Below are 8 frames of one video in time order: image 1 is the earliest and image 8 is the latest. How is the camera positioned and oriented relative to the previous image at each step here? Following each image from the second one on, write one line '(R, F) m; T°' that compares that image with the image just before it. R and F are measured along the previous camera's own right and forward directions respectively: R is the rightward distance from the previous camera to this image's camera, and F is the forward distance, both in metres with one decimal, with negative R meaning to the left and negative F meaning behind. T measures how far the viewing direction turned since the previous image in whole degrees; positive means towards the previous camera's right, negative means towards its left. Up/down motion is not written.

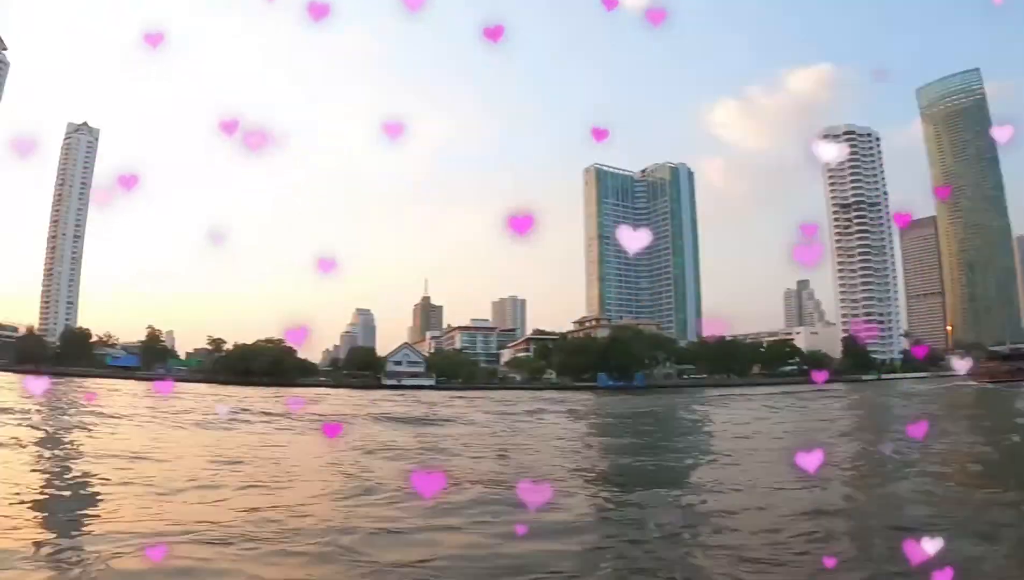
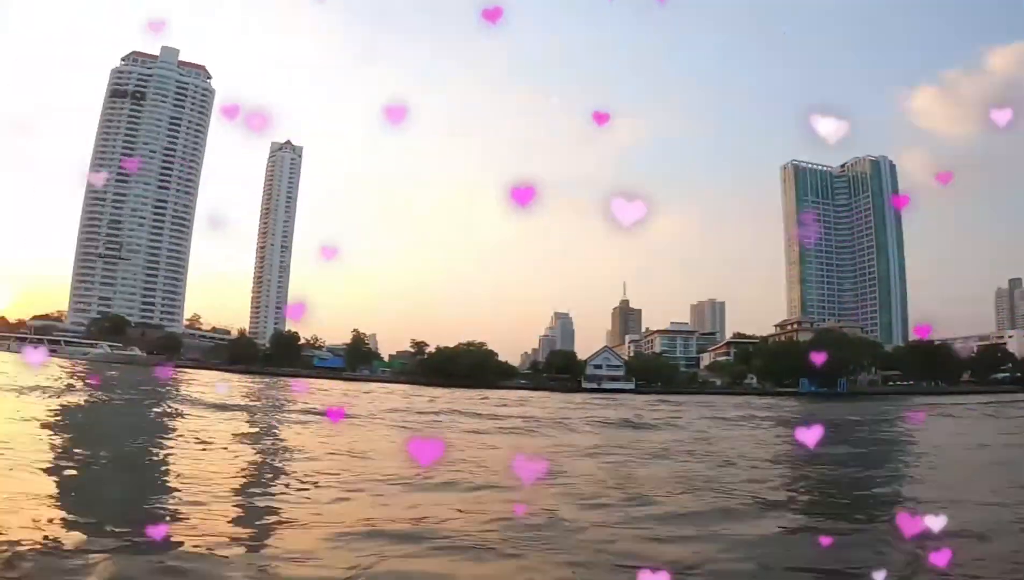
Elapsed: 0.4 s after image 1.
(-2.1, +3.8) m; -14°
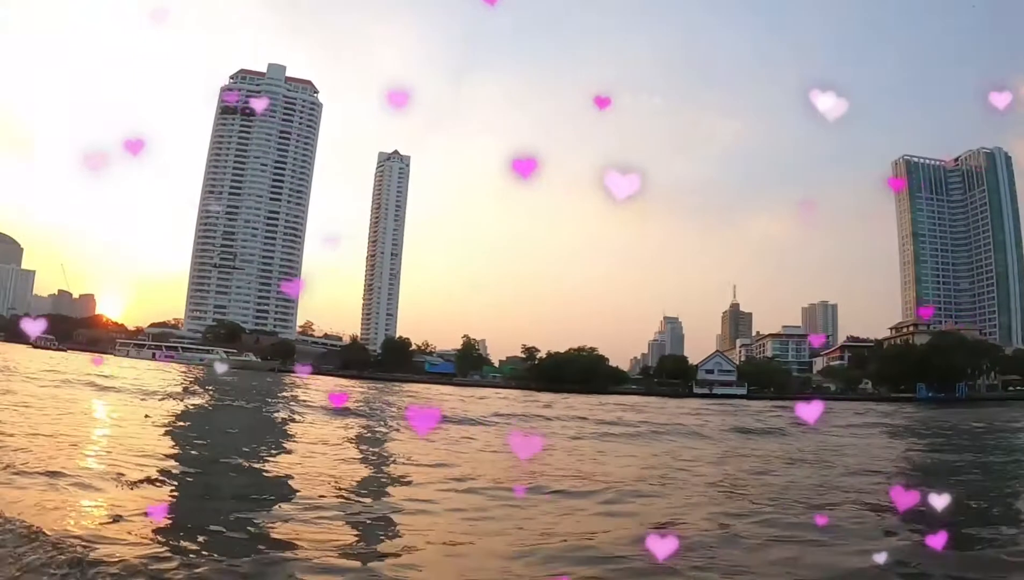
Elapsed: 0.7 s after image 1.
(+1.1, +0.3) m; -8°
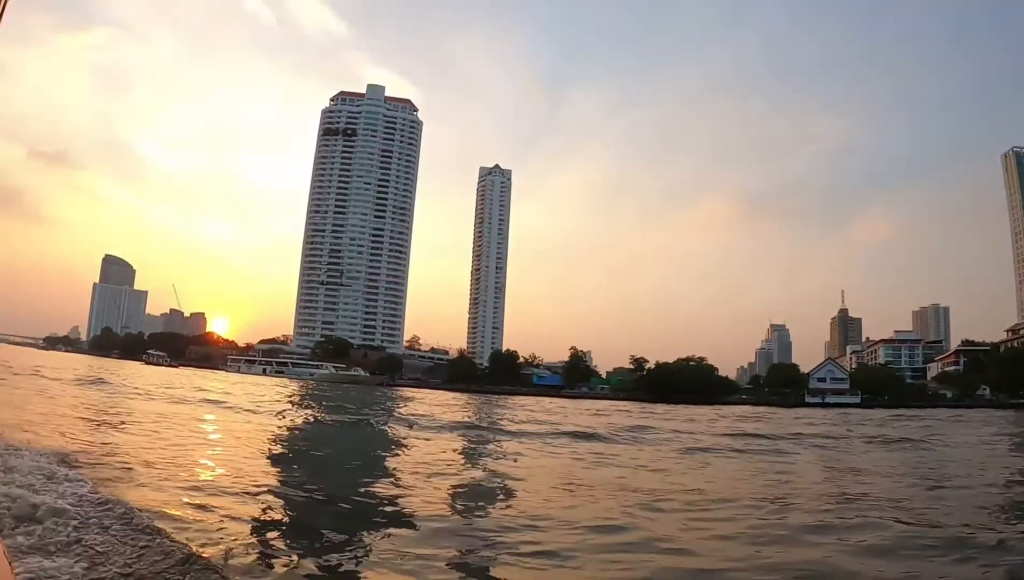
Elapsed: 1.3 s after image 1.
(+1.2, -0.1) m; -7°
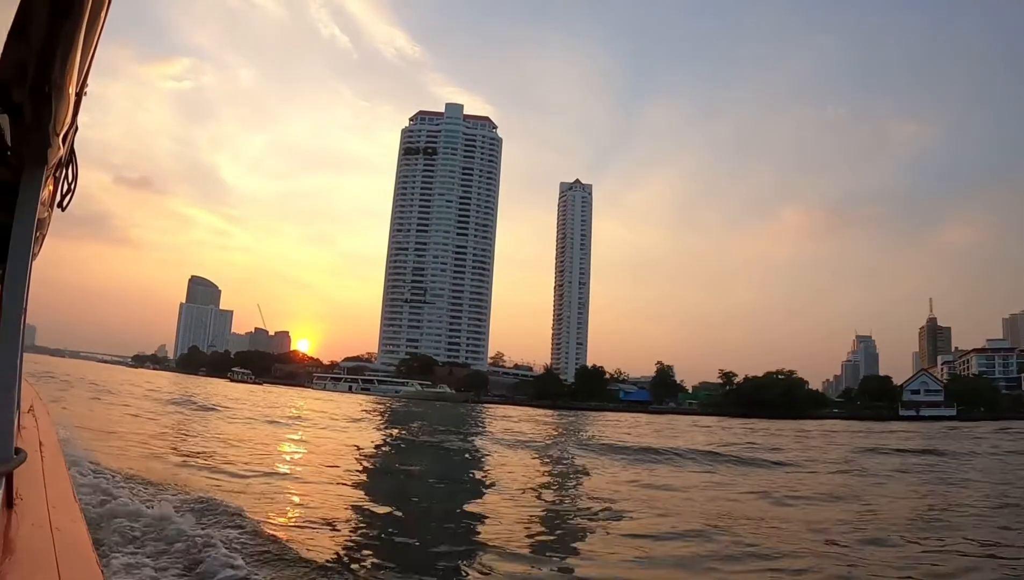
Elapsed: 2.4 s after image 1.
(+1.4, -0.8) m; -6°
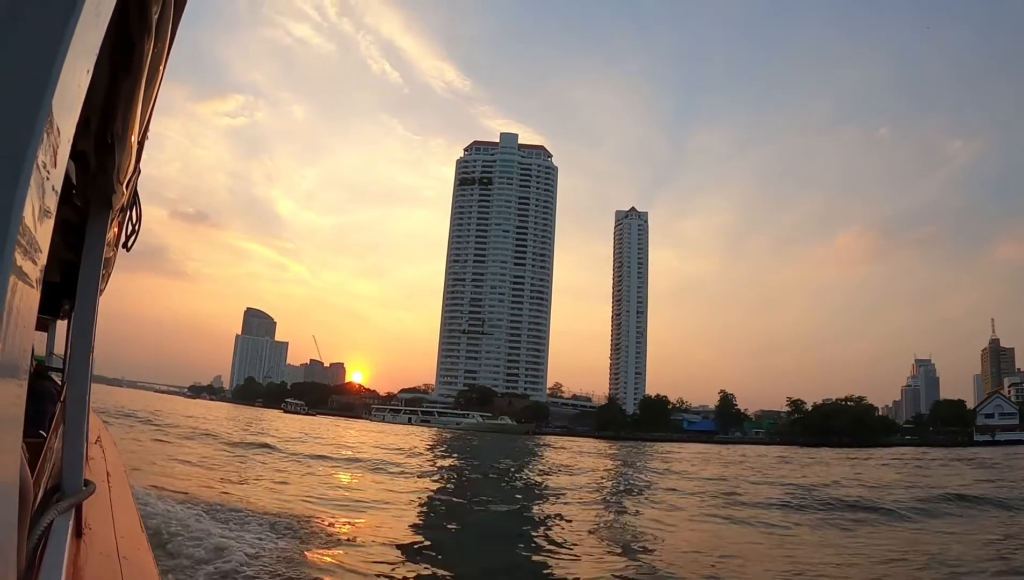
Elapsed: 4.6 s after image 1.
(+0.2, +0.1) m; -4°
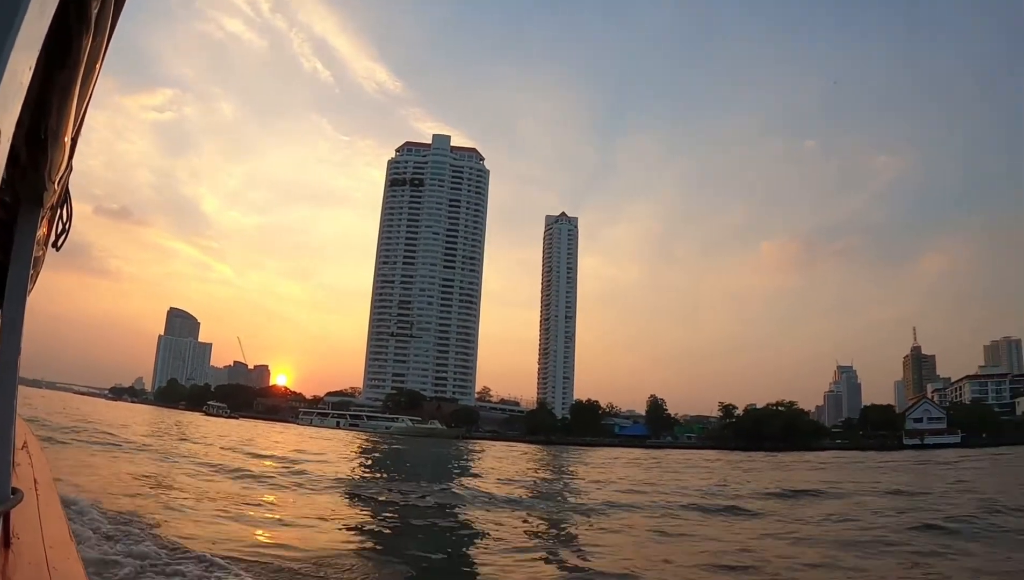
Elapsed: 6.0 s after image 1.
(-0.8, +1.0) m; +5°
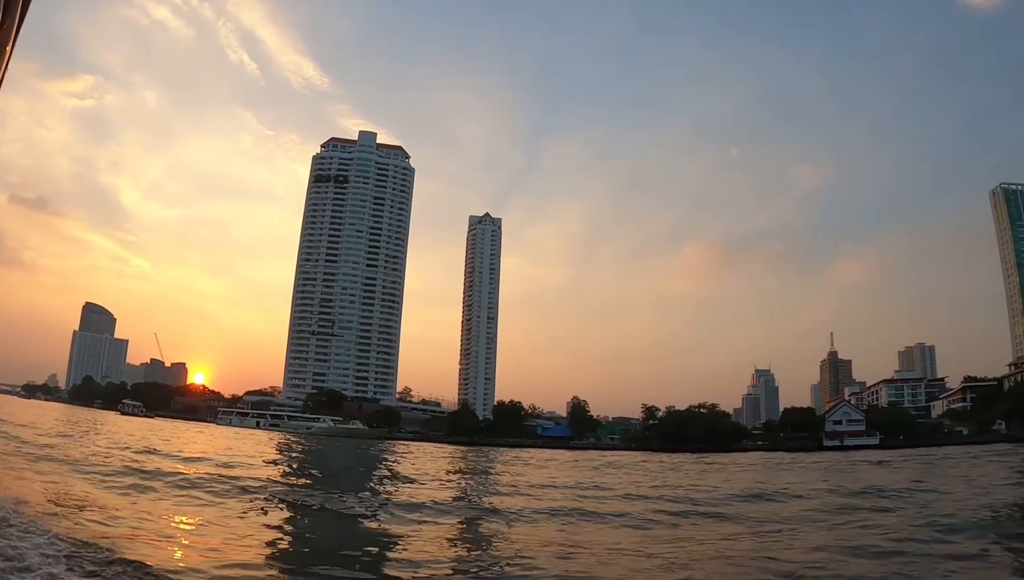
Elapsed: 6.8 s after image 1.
(-0.7, +0.2) m; +6°
